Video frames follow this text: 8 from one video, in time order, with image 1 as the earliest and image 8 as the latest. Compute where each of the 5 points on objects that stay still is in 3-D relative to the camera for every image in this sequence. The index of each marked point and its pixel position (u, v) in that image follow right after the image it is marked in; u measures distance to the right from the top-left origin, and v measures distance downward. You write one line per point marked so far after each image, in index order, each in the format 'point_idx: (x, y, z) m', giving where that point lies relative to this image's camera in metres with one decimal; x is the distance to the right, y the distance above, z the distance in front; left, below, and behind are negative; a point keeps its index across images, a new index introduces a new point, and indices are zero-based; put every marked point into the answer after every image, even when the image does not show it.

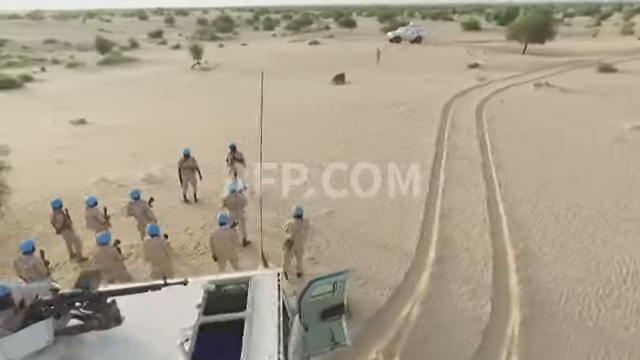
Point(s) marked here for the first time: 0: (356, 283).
0: (+0.8, -2.4, +8.9) m
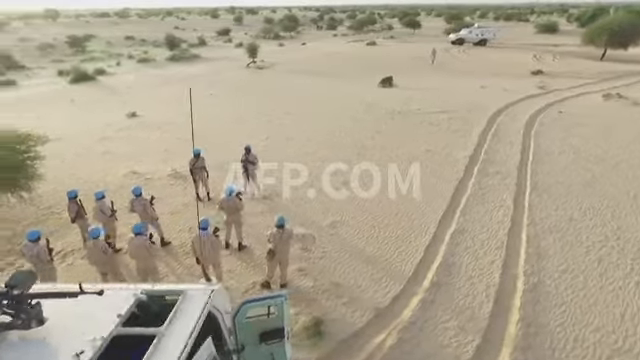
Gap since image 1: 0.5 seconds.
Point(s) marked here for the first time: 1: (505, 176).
0: (+0.4, -2.7, +8.5) m
1: (+7.4, +0.2, +15.4) m
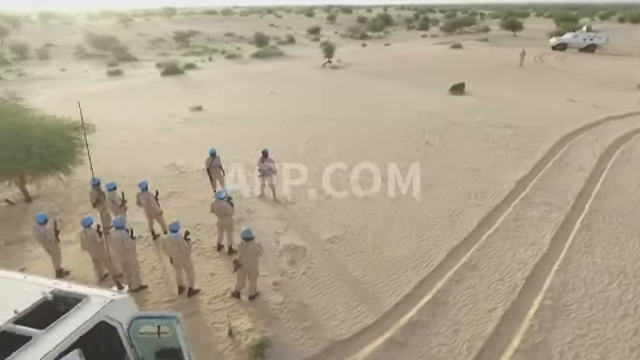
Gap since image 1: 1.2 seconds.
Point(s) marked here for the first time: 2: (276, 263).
0: (-0.5, -3.1, +8.1) m
1: (+8.1, -1.0, +13.3) m
2: (-1.1, -2.2, +10.1) m
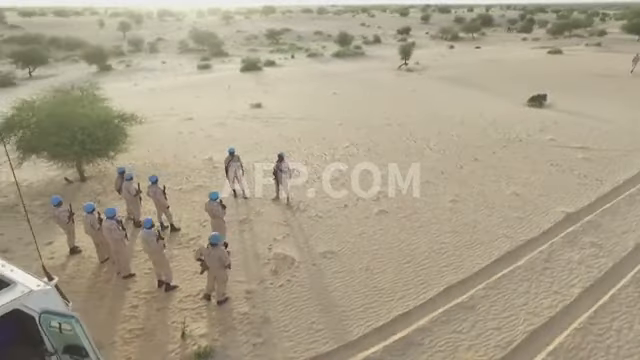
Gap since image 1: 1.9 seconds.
0: (-1.4, -3.3, +7.9) m
1: (+8.2, -2.1, +11.2) m
2: (-1.6, -2.4, +10.0) m
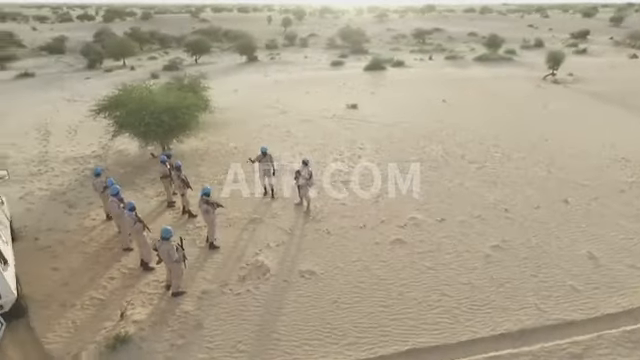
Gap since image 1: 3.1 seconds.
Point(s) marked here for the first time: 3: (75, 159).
0: (-3.0, -3.3, +8.0) m
1: (+7.2, -3.8, +7.7) m
2: (-2.4, -2.4, +9.9) m
3: (-11.8, +1.0, +18.2) m
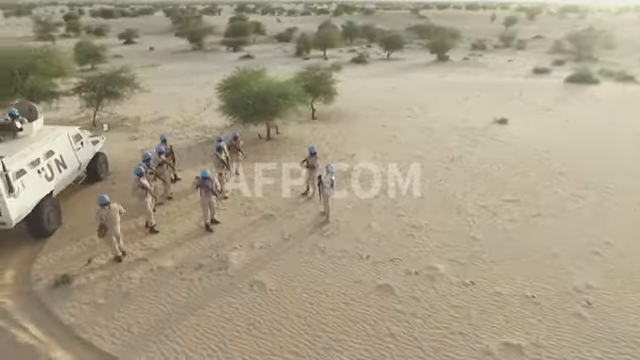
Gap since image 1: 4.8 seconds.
0: (-5.0, -2.7, +8.7) m
1: (+3.5, -5.4, +3.7) m
2: (-3.3, -2.1, +10.1) m
3: (-6.7, +3.0, +21.6) m
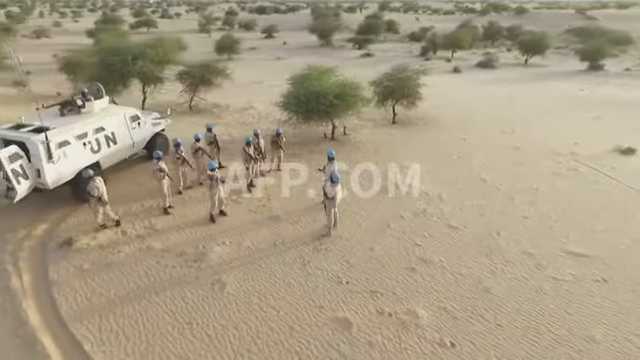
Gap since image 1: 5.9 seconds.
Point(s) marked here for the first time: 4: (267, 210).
0: (-5.9, -2.1, +9.7) m
1: (+0.1, -6.0, +2.3) m
2: (-3.8, -1.8, +10.4) m
3: (-2.6, +3.5, +22.3) m
4: (-1.7, -1.0, +12.3) m
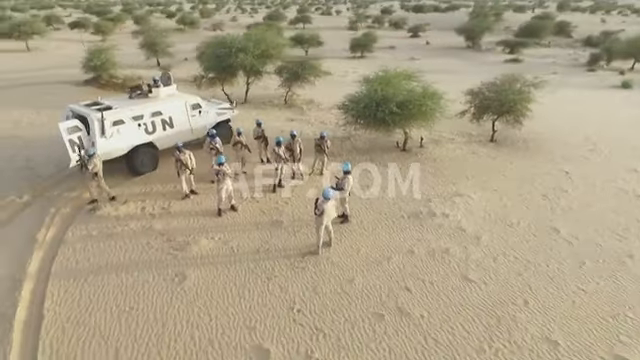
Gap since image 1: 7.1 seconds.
0: (-6.3, -1.4, +11.0) m
1: (-4.0, -6.0, +2.2) m
2: (-4.1, -1.5, +11.0) m
3: (+2.0, +3.2, +21.5) m
4: (-1.4, -1.0, +12.0) m
